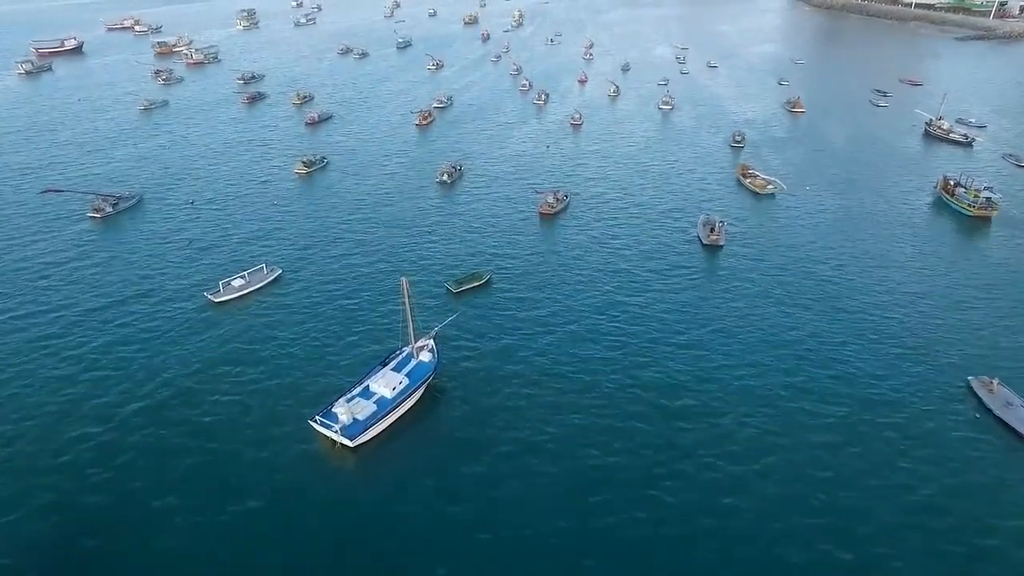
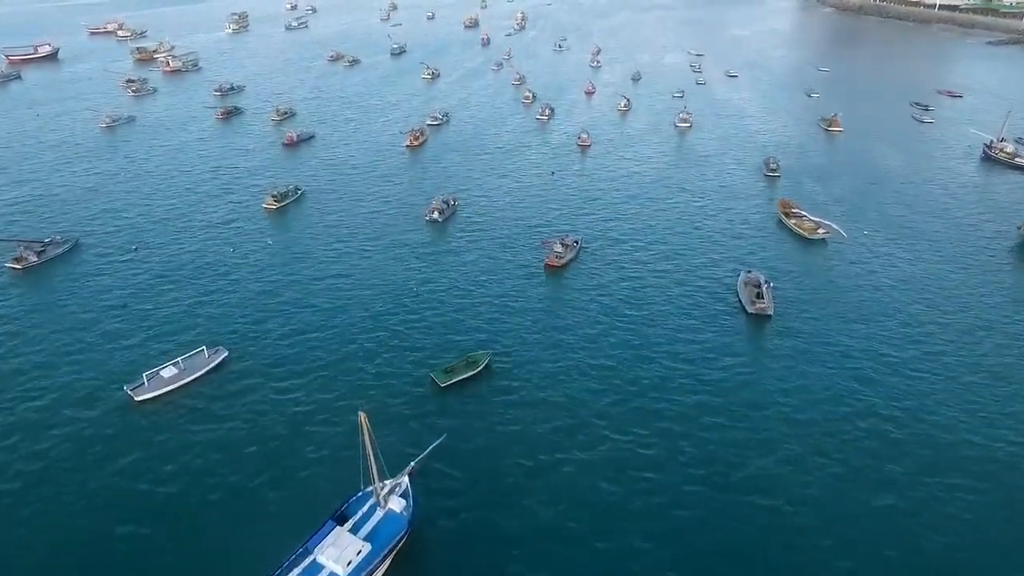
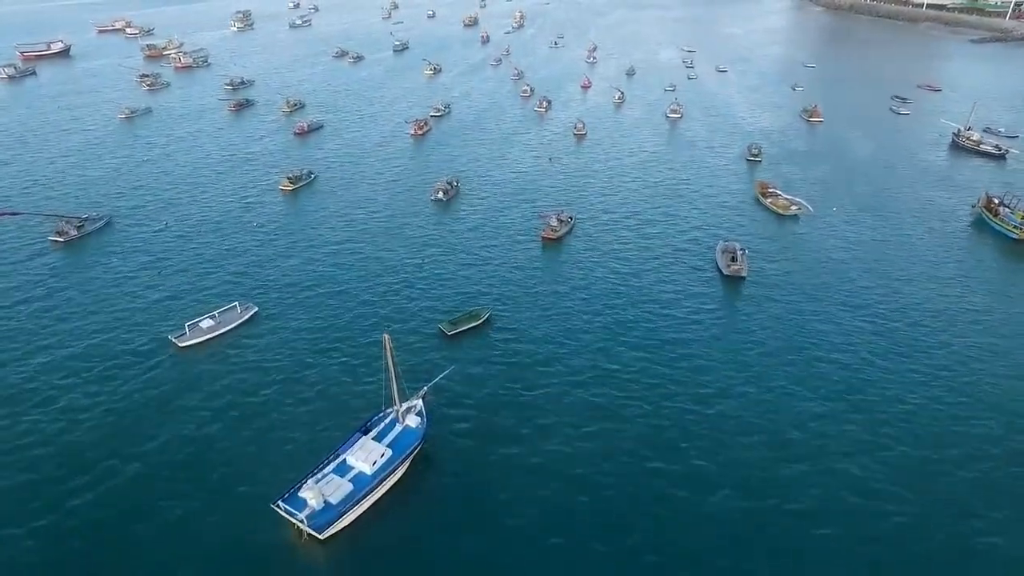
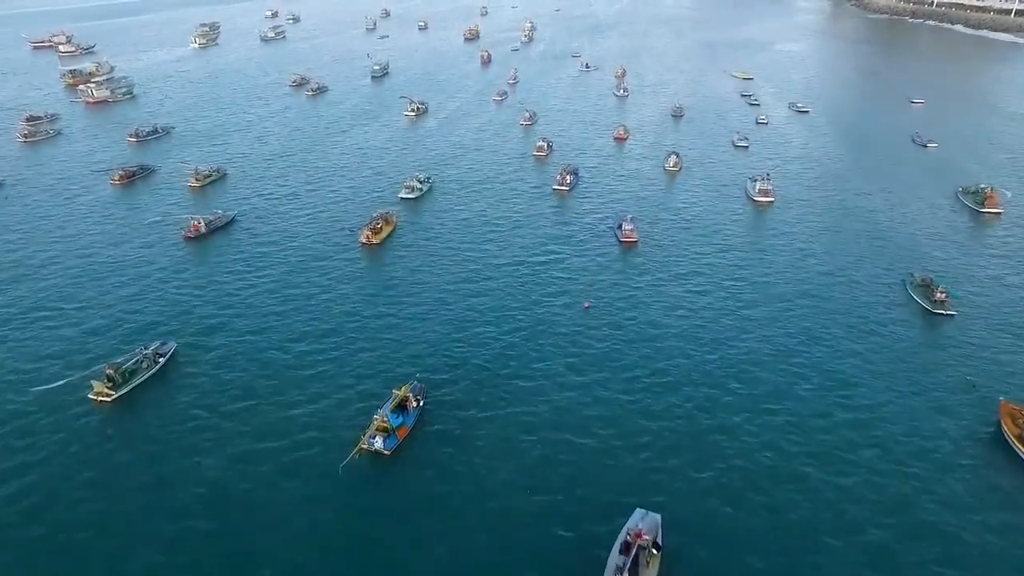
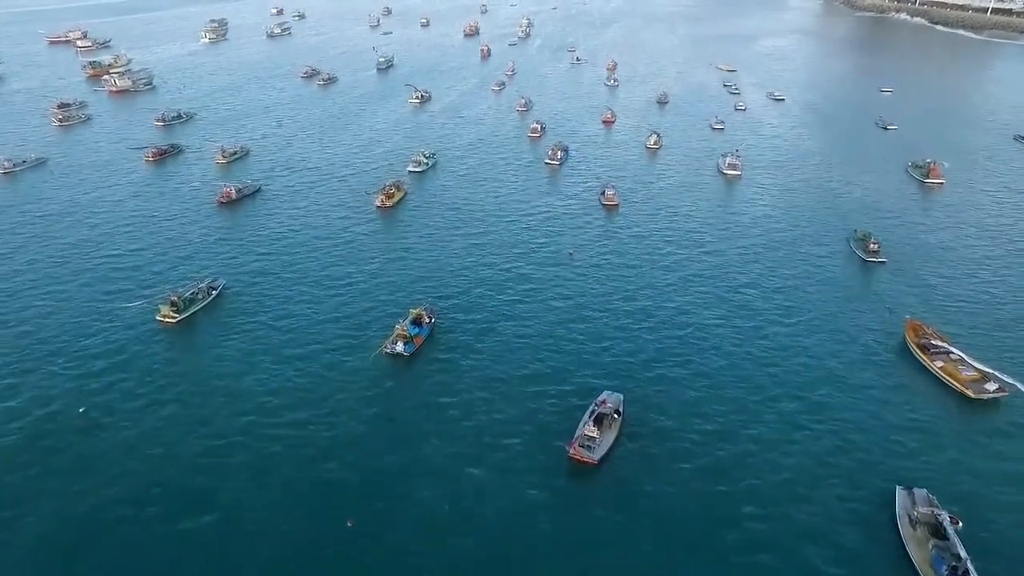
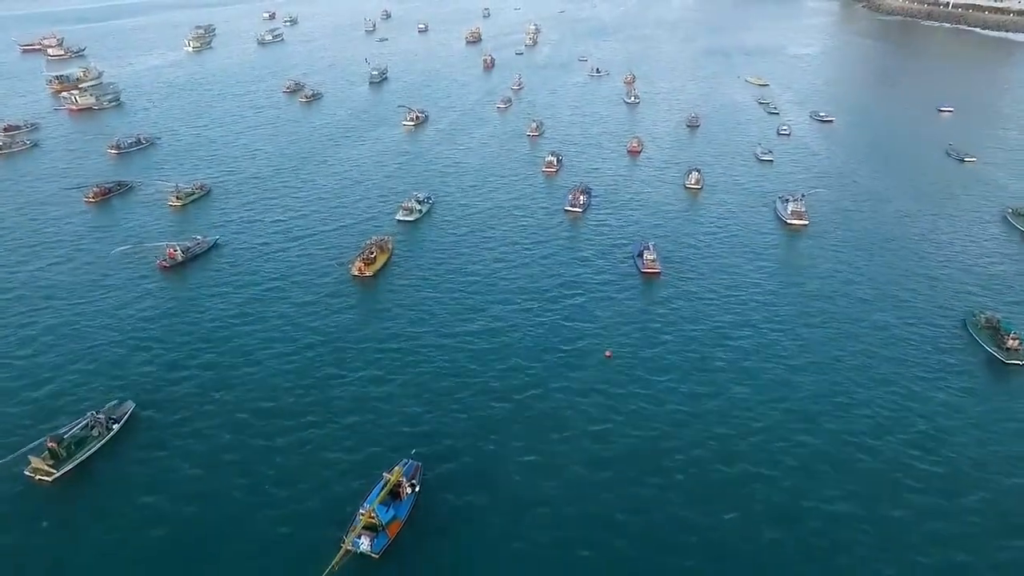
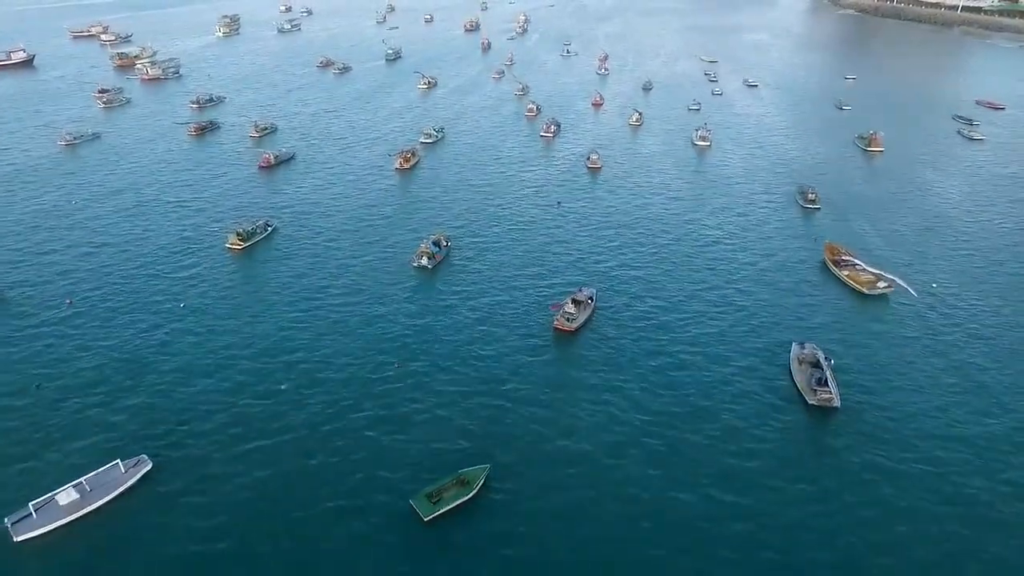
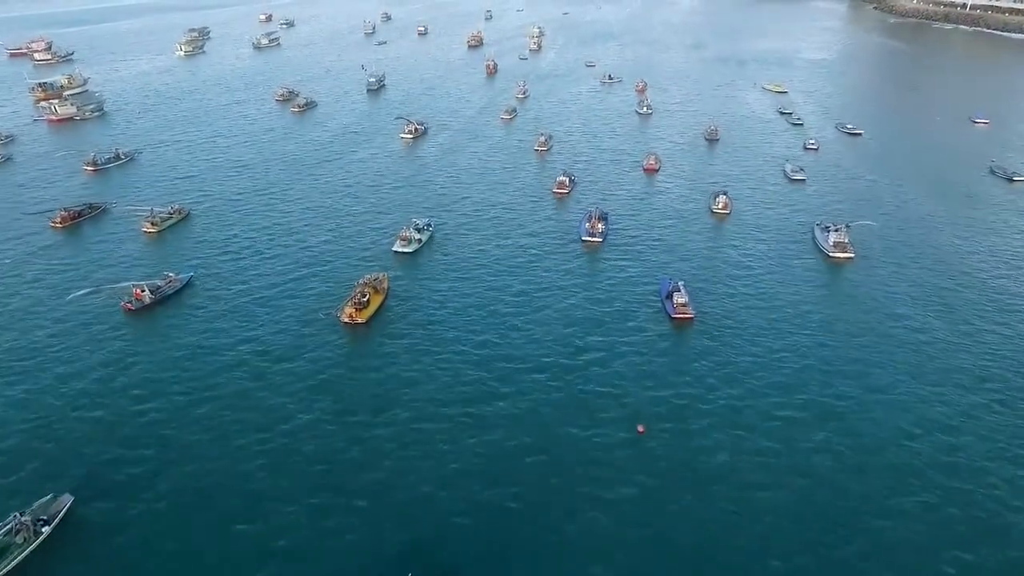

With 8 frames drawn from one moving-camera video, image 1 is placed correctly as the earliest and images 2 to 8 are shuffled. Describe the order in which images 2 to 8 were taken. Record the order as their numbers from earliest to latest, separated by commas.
3, 2, 7, 5, 4, 6, 8
